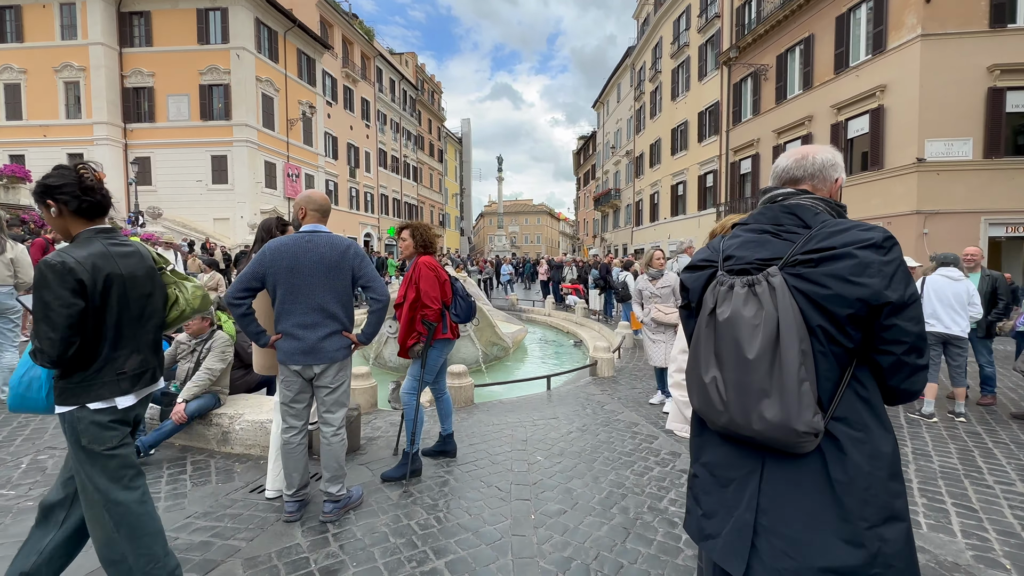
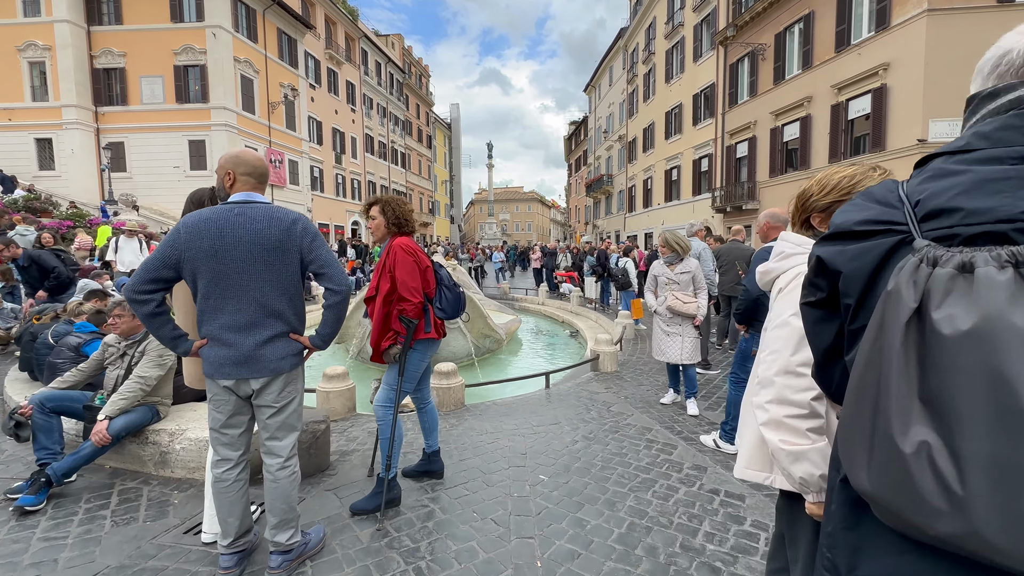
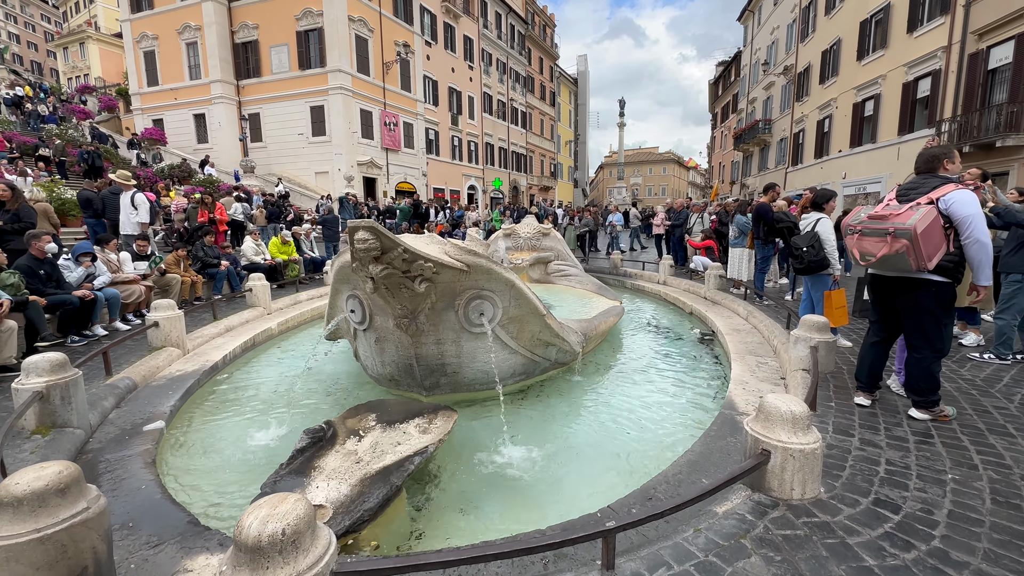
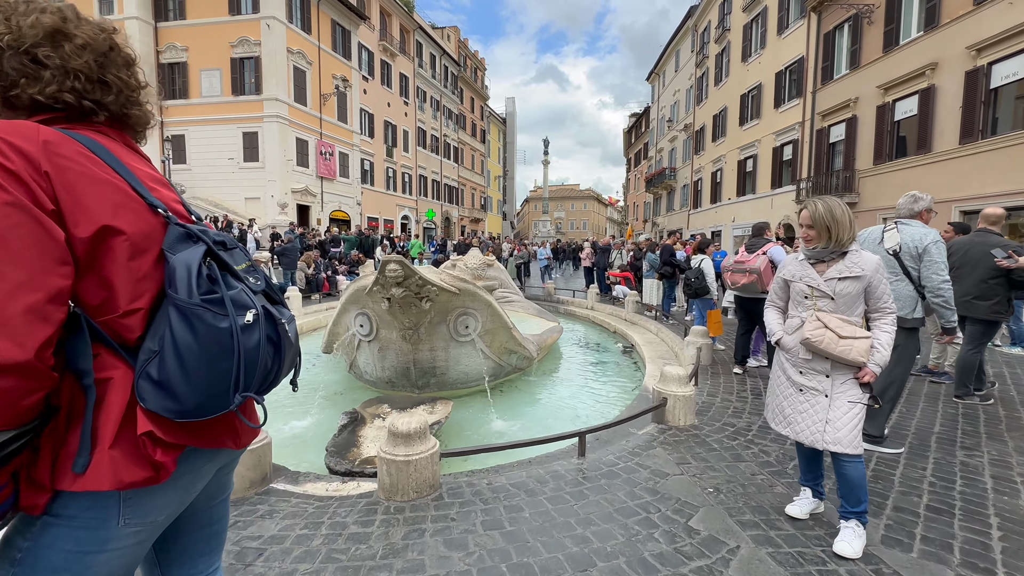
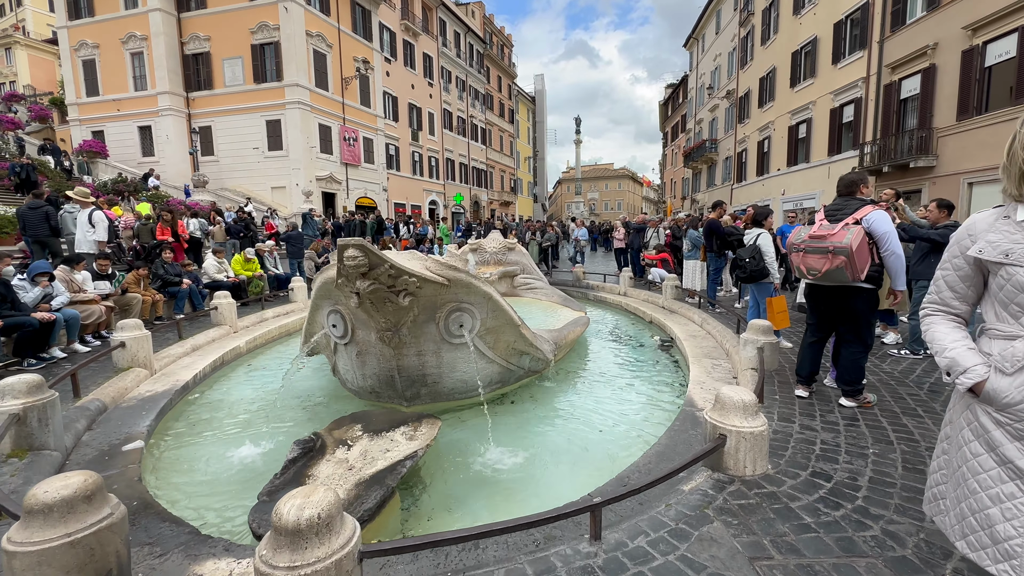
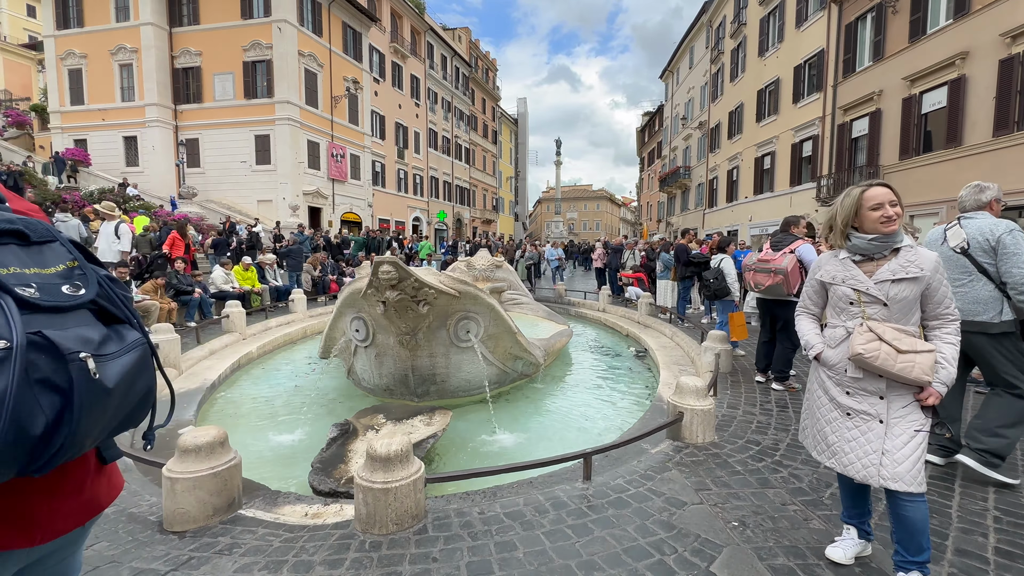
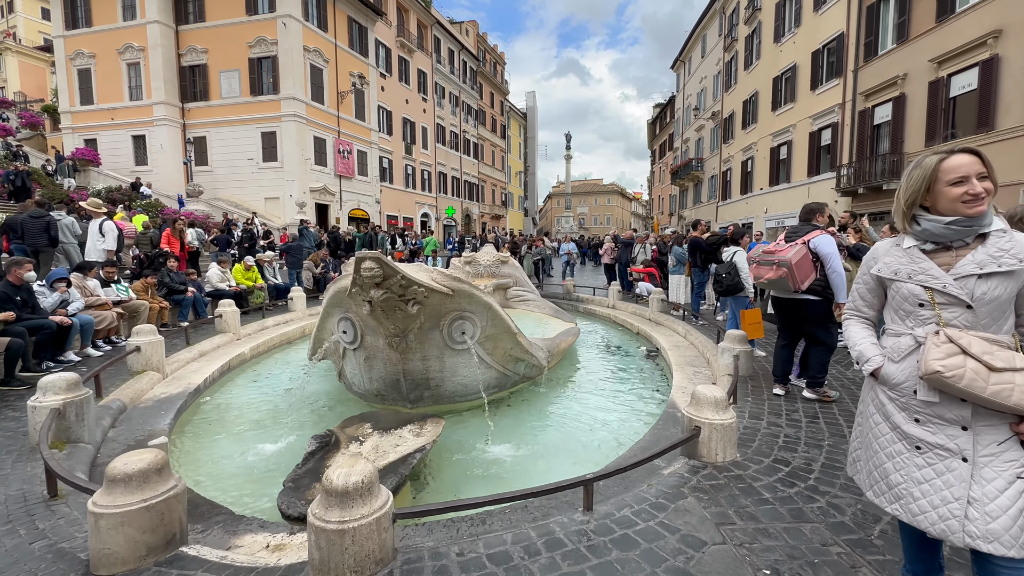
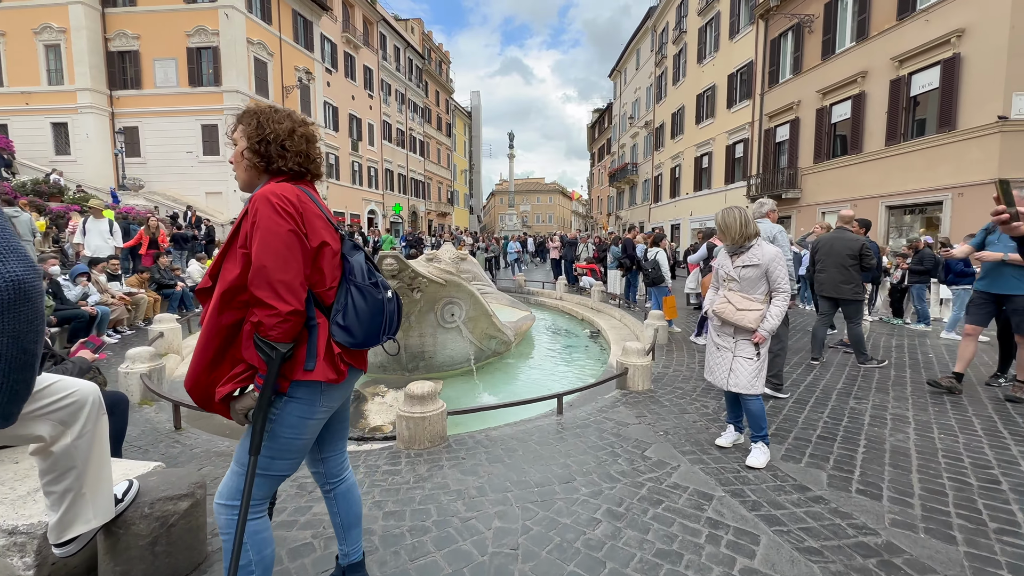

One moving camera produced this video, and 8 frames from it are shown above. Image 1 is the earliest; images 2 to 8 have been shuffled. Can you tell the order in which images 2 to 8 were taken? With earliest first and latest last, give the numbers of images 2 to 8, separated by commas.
2, 8, 4, 6, 7, 5, 3
